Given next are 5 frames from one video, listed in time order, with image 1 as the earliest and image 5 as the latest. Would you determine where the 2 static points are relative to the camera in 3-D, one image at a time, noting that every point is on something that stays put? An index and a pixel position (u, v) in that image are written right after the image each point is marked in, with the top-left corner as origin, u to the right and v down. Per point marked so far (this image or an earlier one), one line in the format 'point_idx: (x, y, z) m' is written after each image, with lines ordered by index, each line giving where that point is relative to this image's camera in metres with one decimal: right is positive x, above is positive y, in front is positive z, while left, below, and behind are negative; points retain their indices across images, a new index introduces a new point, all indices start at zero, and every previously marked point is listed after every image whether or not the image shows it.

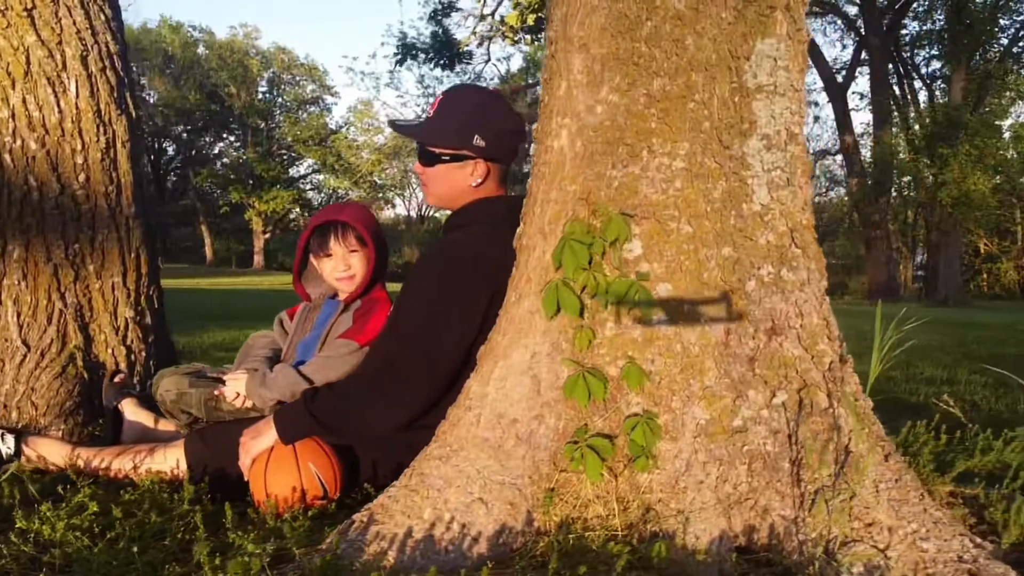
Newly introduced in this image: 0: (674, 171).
0: (+0.7, +0.5, +3.6) m
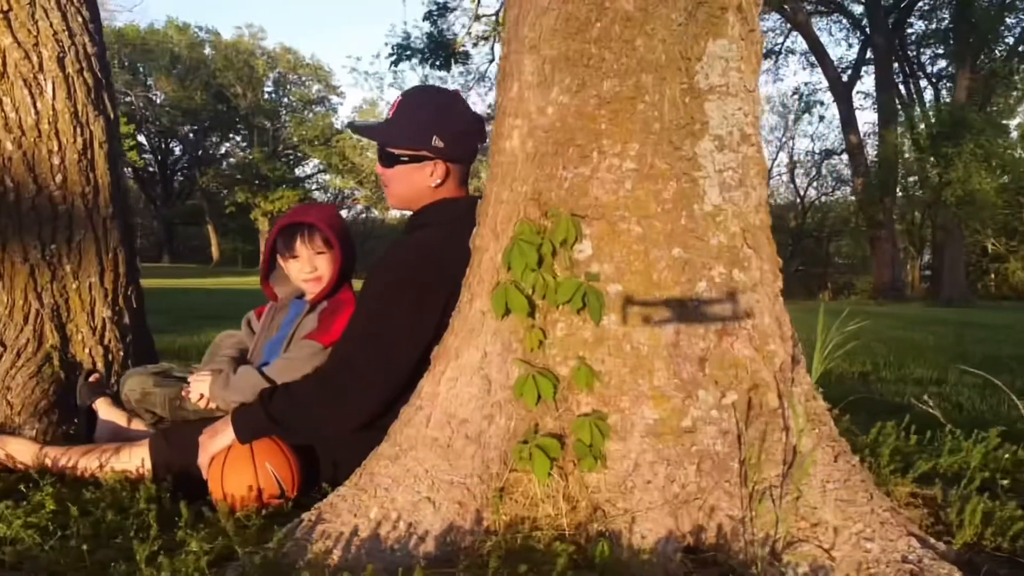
0: (+0.5, +0.5, +3.6) m
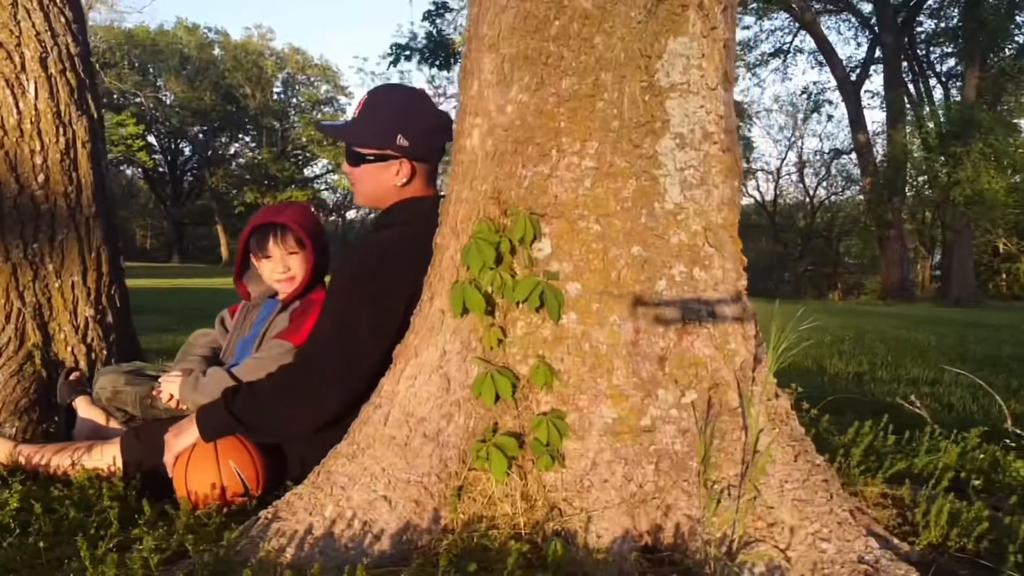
0: (+0.3, +0.5, +3.6) m
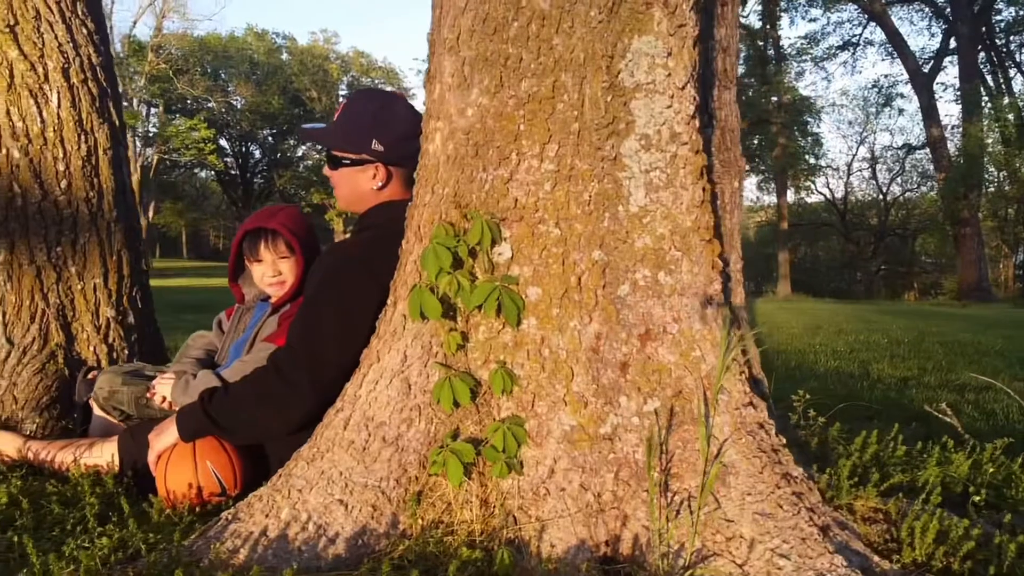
0: (+0.1, +0.5, +3.5) m
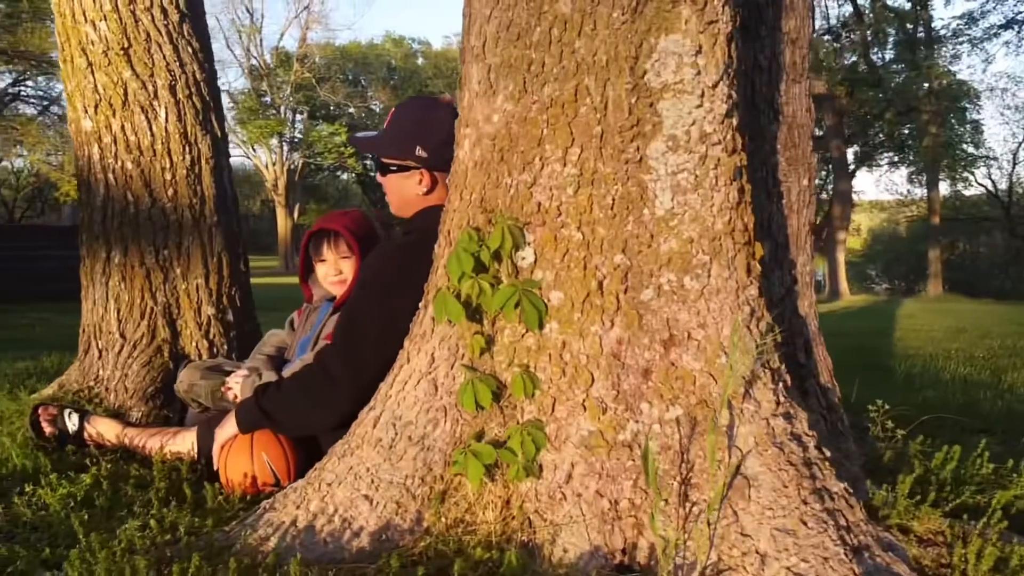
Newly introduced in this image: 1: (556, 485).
0: (+0.2, +0.5, +3.5) m
1: (+0.2, -0.8, +3.4) m
